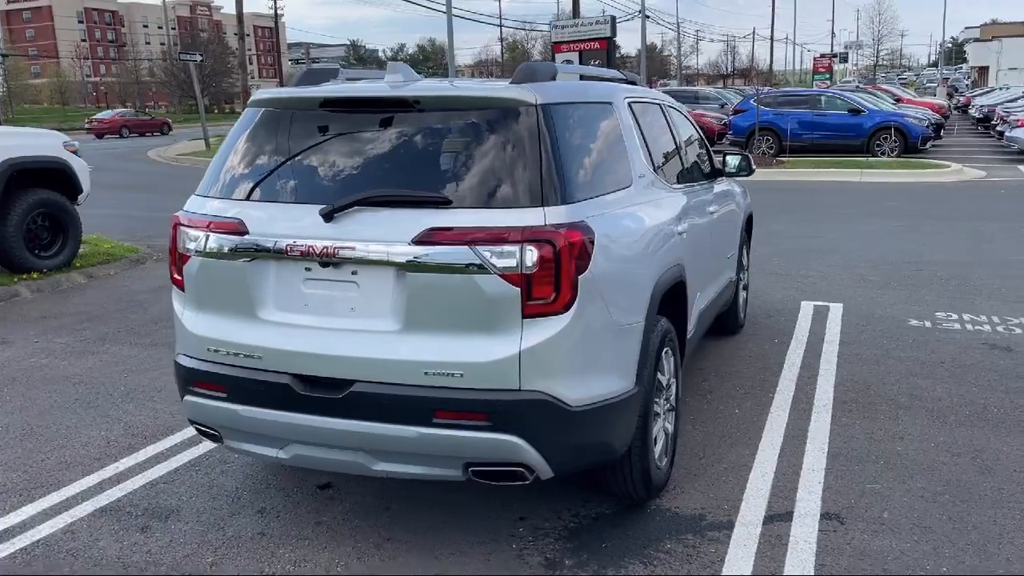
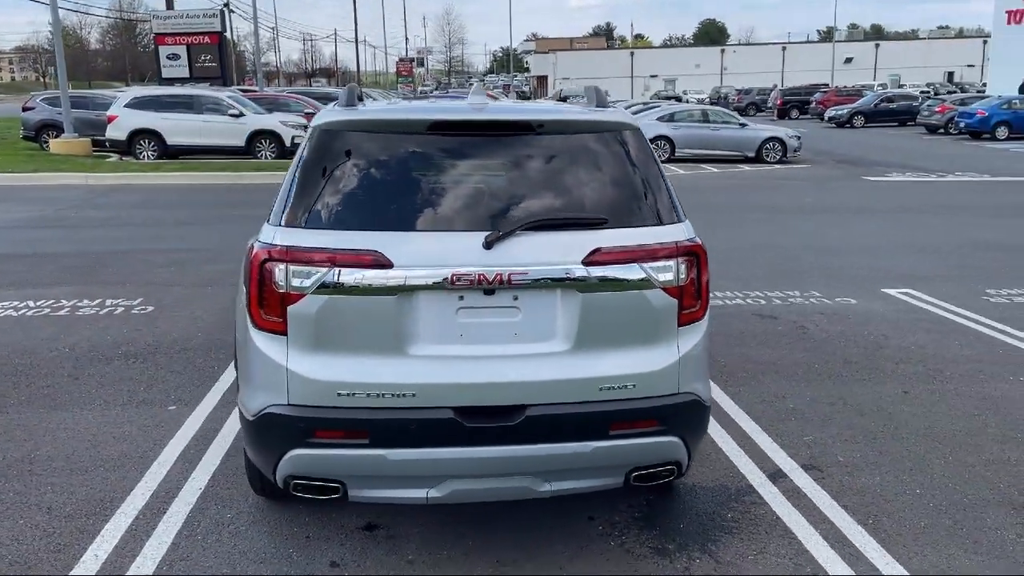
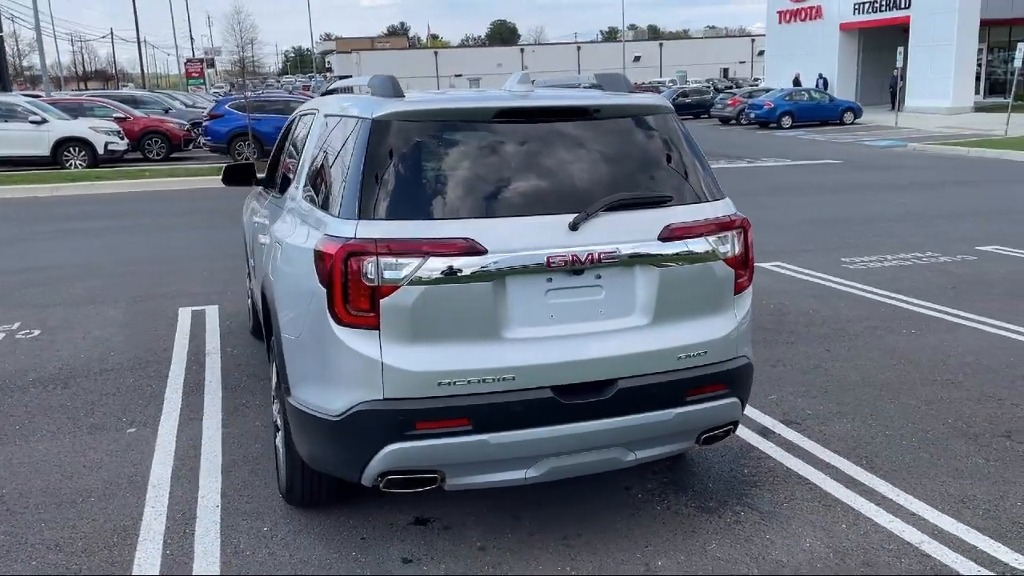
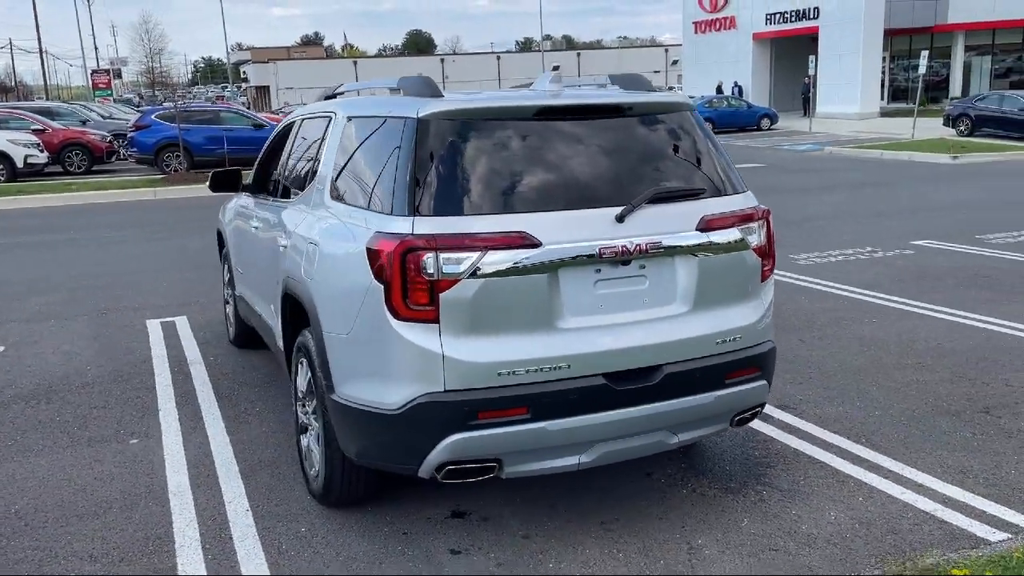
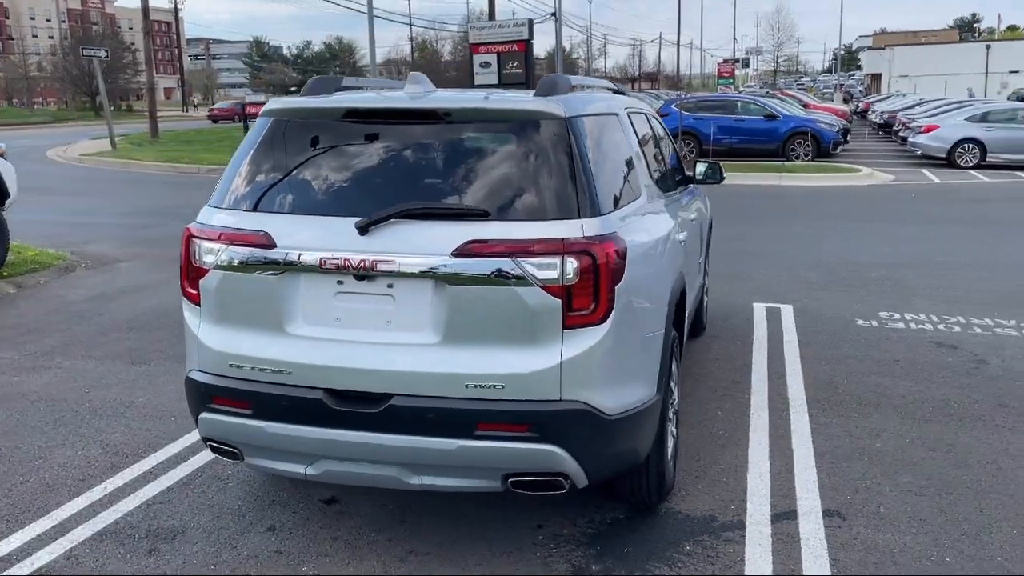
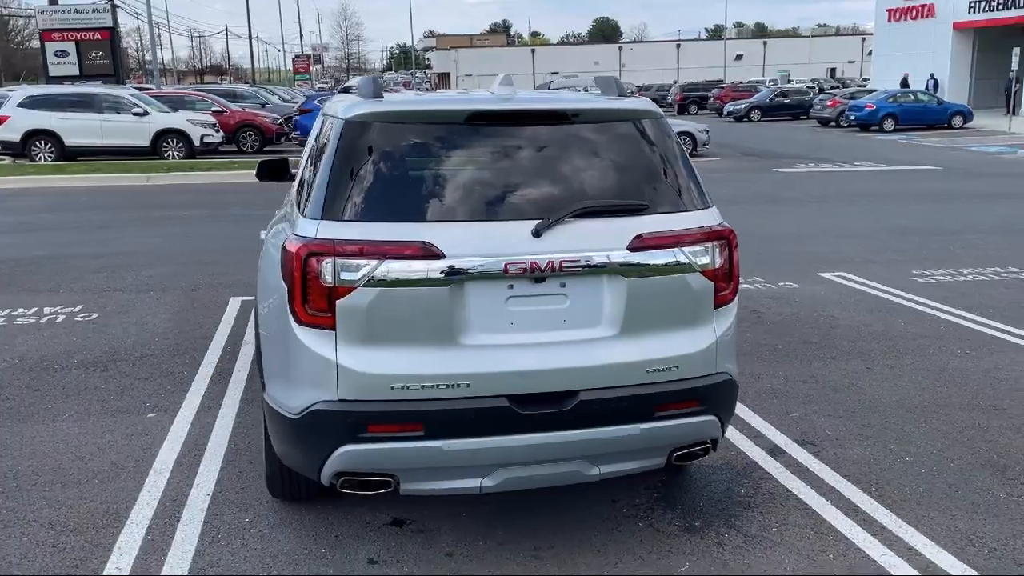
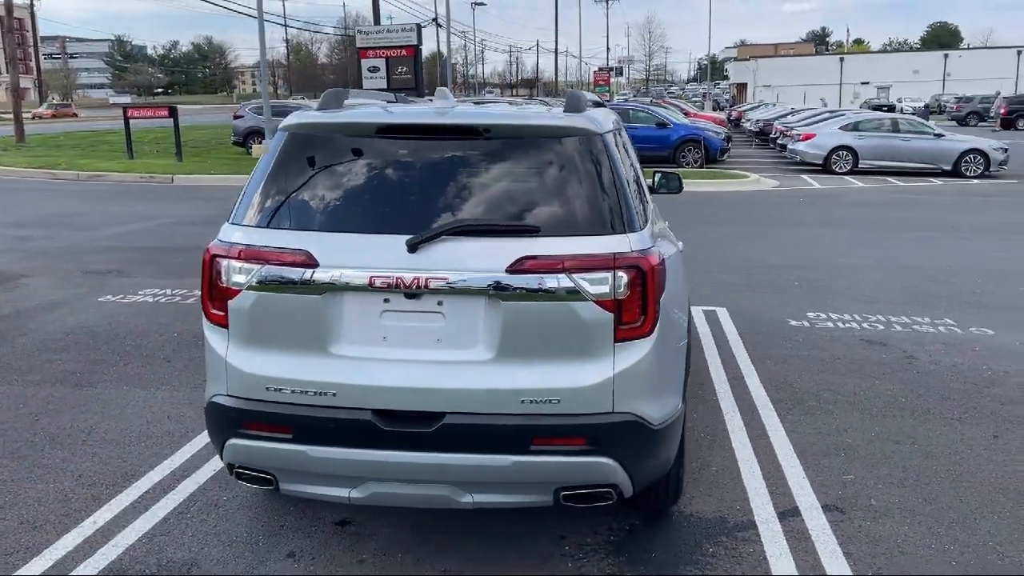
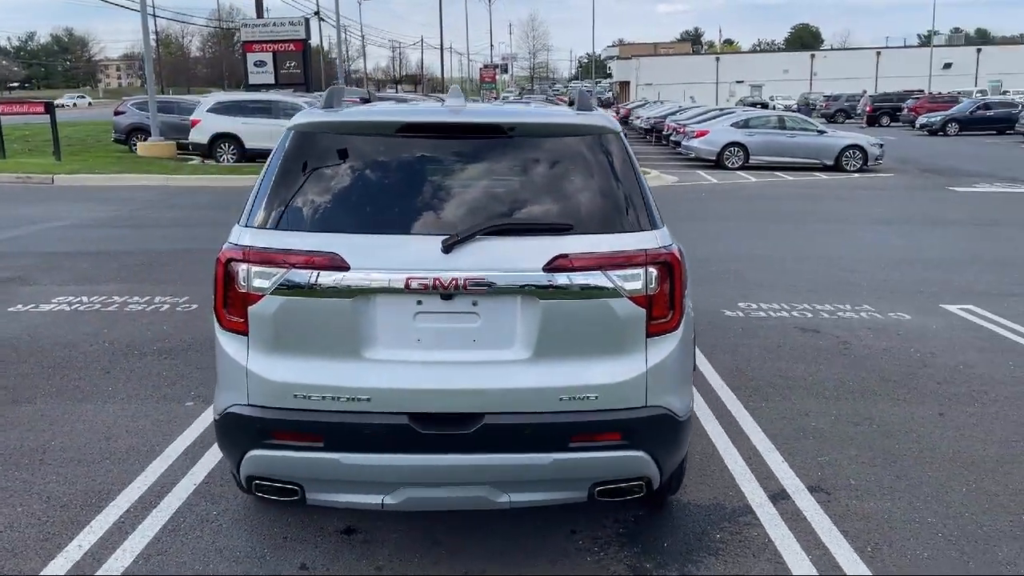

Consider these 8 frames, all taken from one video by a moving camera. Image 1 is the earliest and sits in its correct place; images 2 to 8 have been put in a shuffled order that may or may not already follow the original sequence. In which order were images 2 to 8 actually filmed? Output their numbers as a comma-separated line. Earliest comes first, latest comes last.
5, 7, 8, 2, 6, 3, 4
